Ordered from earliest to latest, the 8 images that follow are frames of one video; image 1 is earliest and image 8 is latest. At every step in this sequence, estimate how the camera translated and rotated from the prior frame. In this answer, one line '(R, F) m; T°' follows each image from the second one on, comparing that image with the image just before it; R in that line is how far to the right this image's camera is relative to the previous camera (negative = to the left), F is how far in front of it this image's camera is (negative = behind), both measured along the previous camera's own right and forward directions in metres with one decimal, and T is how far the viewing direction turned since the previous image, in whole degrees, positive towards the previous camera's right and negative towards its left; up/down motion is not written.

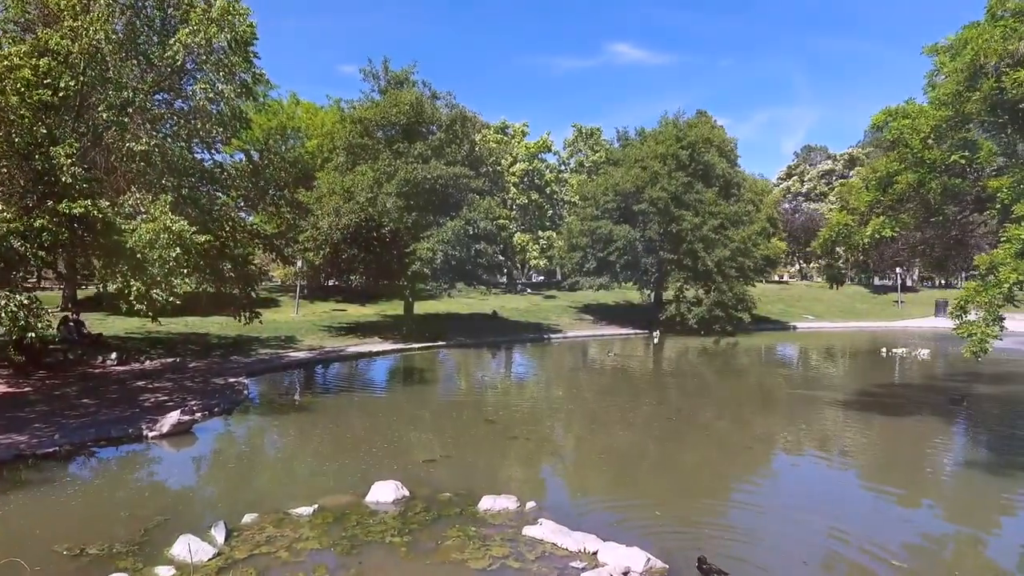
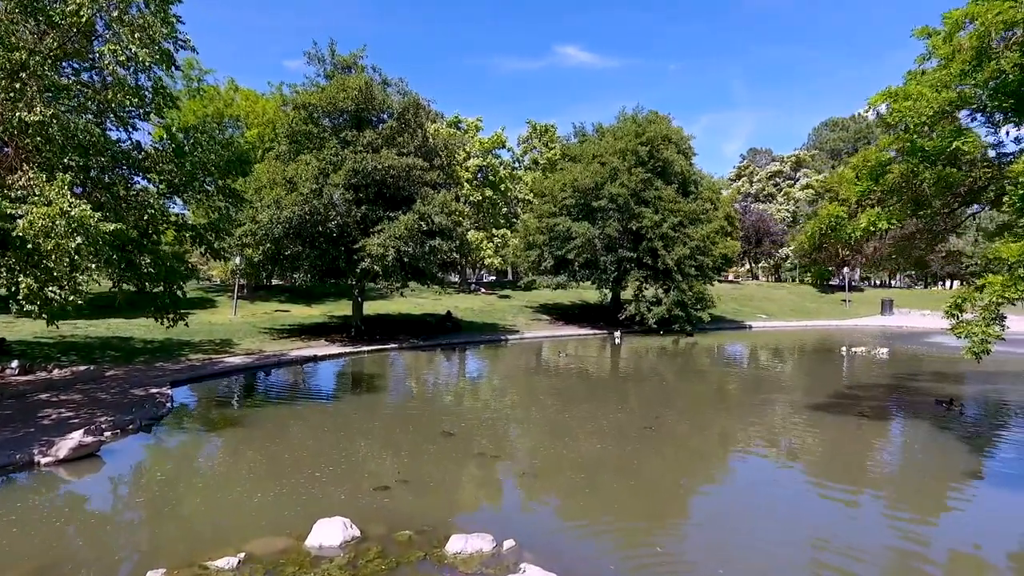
(-0.2, +1.1) m; +4°
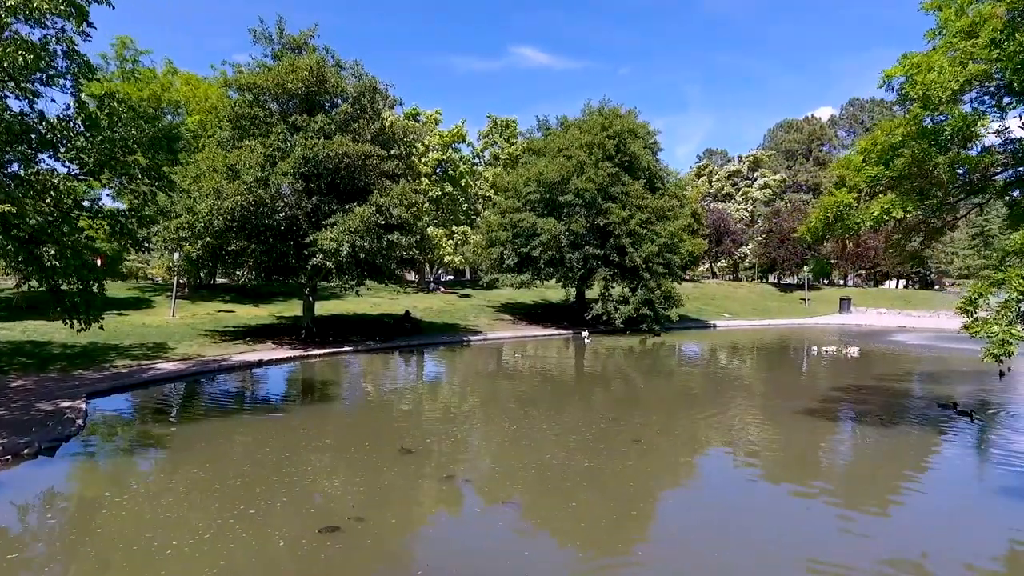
(-0.2, +1.2) m; +4°
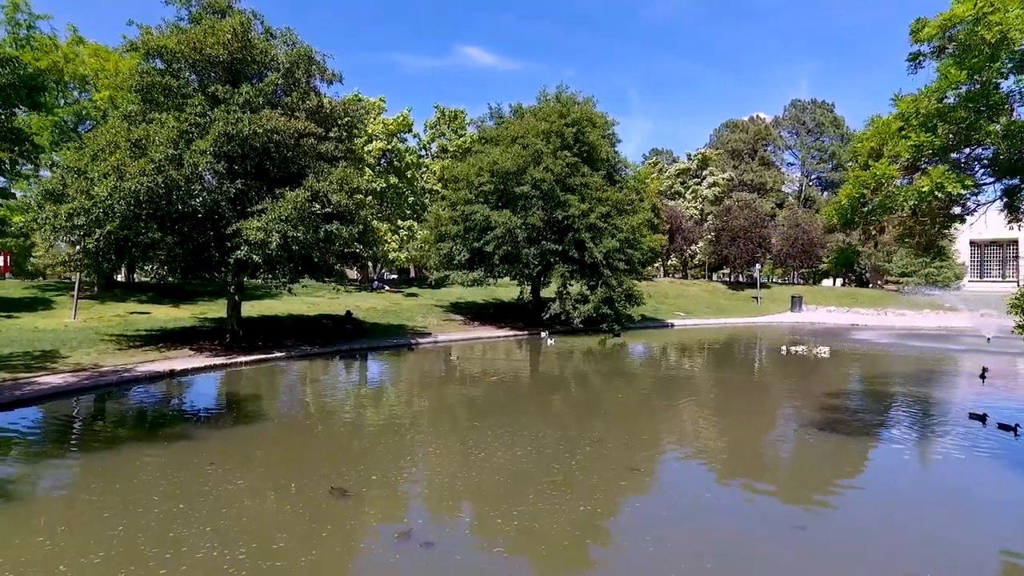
(-0.3, +1.8) m; +5°
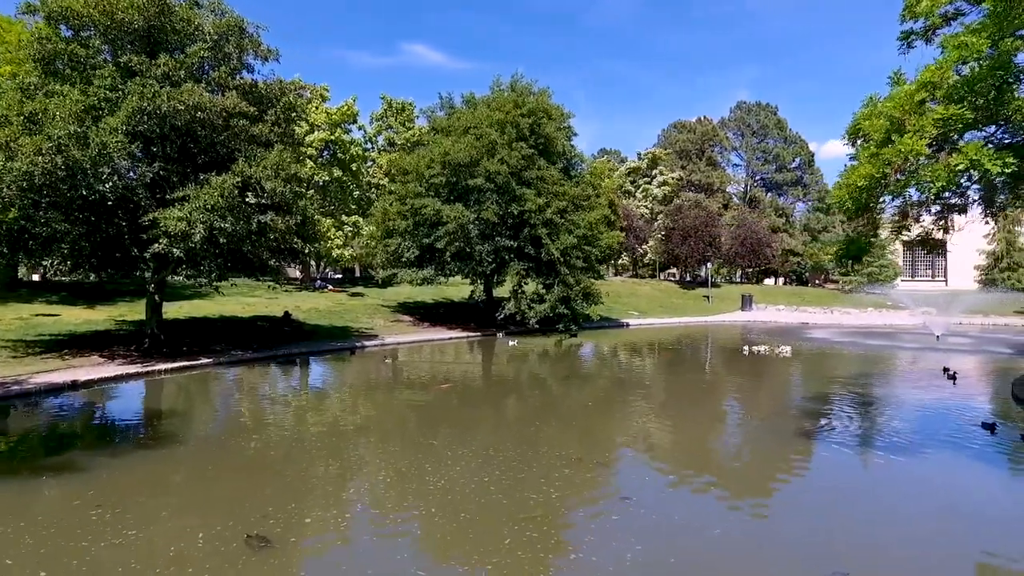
(-0.2, +1.2) m; +5°
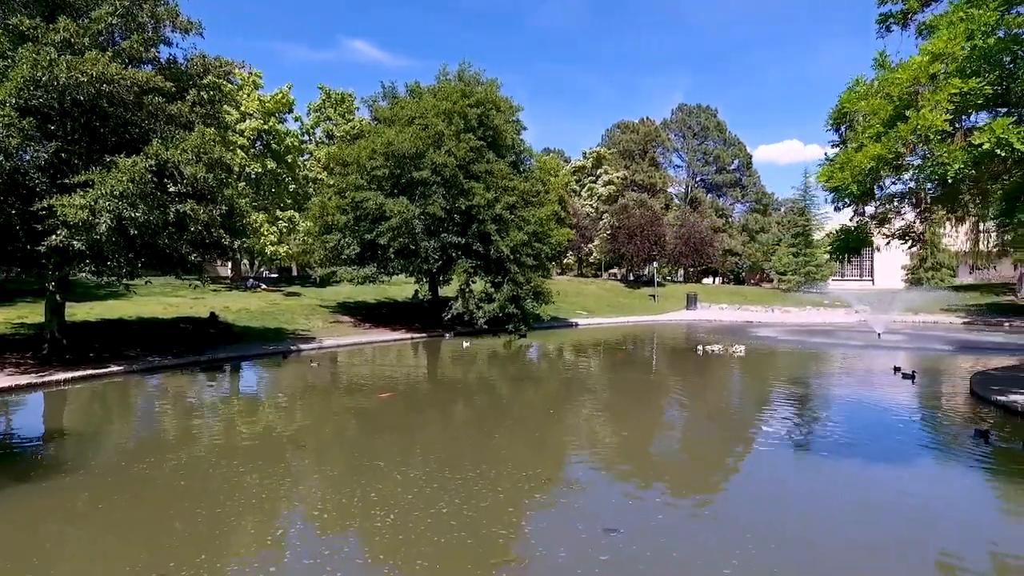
(-0.2, +1.0) m; +5°
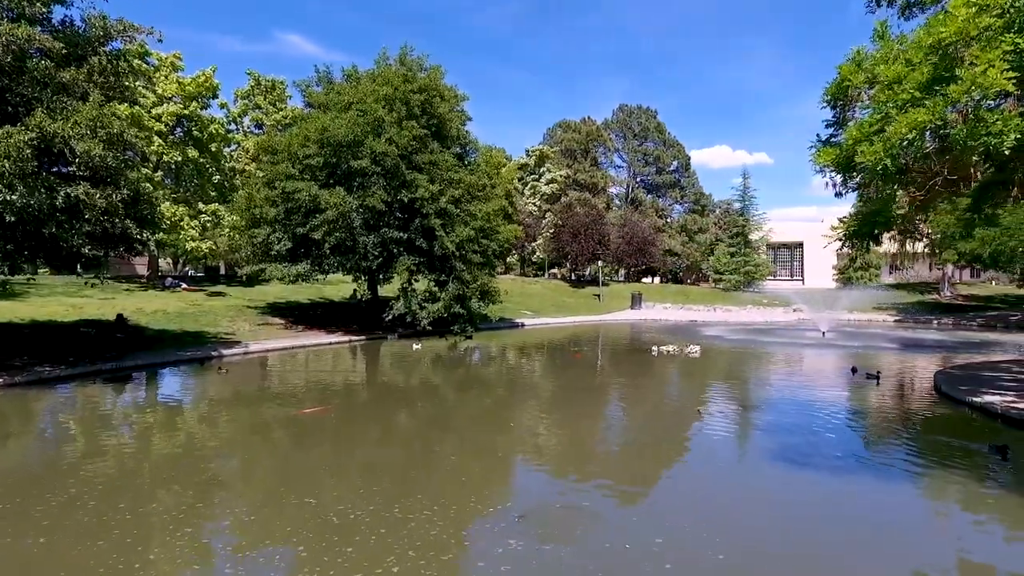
(-0.2, +1.2) m; +5°
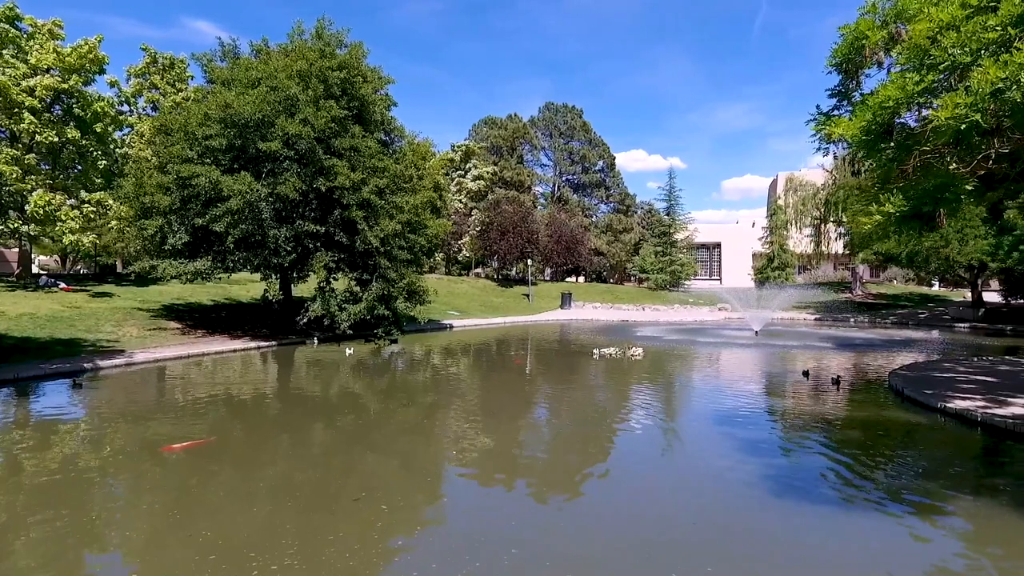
(-0.2, +1.5) m; +7°
